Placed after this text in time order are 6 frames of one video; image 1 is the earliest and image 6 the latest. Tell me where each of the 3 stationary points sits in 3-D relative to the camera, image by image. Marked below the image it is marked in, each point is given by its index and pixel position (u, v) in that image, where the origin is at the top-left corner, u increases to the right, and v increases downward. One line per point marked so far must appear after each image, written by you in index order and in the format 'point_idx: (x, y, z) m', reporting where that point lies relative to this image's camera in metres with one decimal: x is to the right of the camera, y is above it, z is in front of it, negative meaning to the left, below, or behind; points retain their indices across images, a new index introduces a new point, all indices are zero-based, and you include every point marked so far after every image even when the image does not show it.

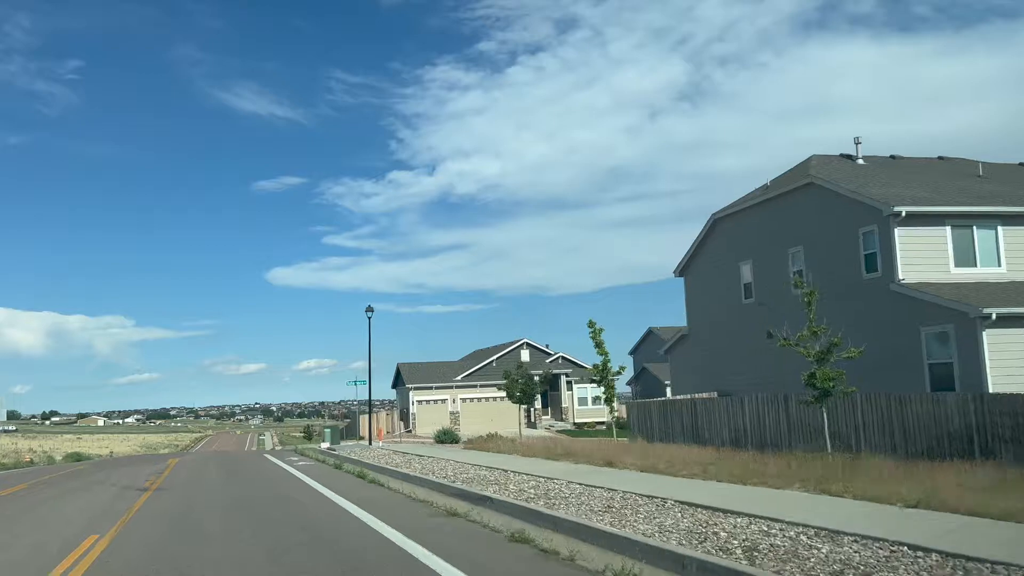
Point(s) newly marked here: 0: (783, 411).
0: (+5.9, -2.6, +19.0) m
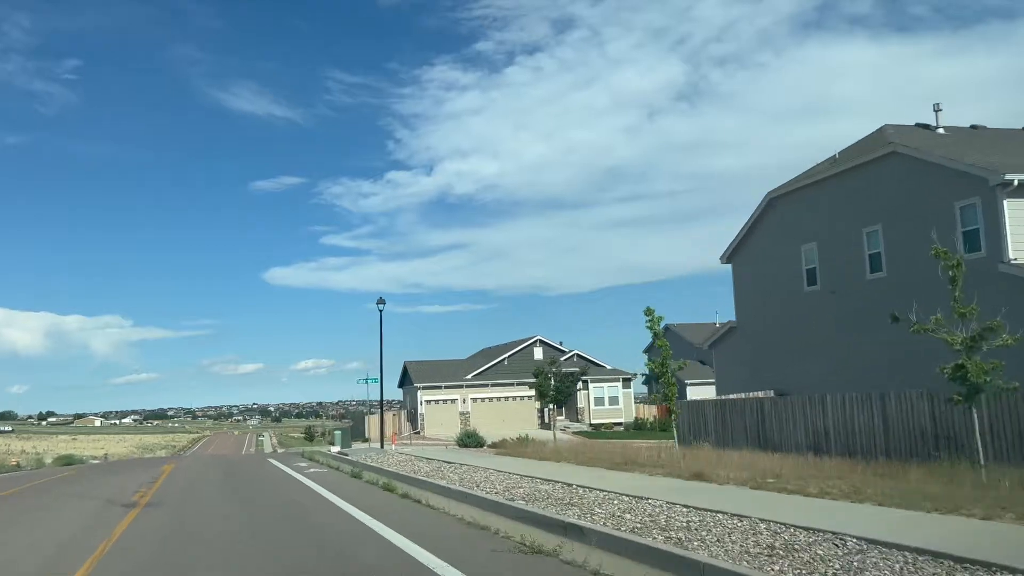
0: (+6.8, -2.3, +16.4) m
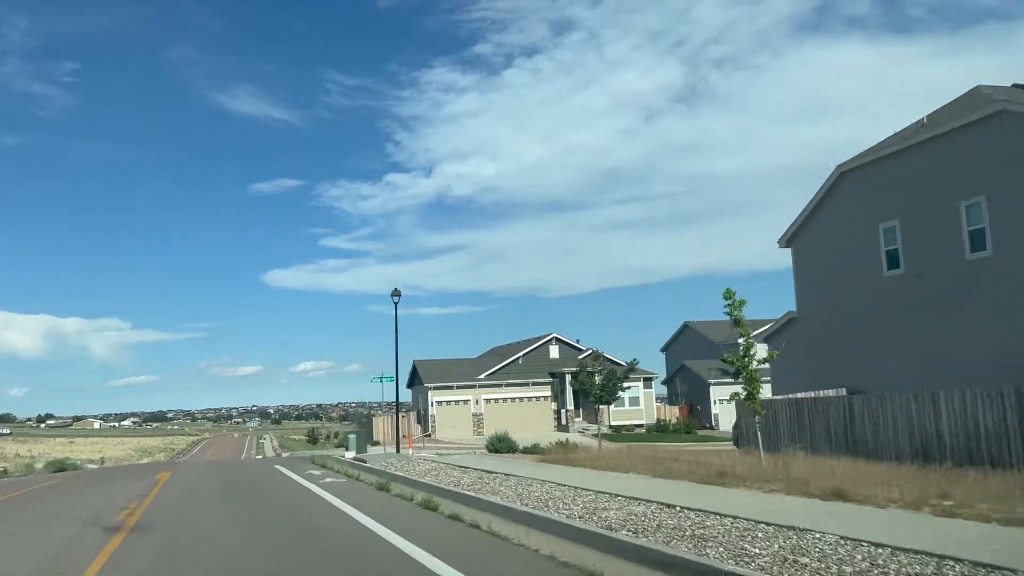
0: (+7.7, -1.9, +13.8) m
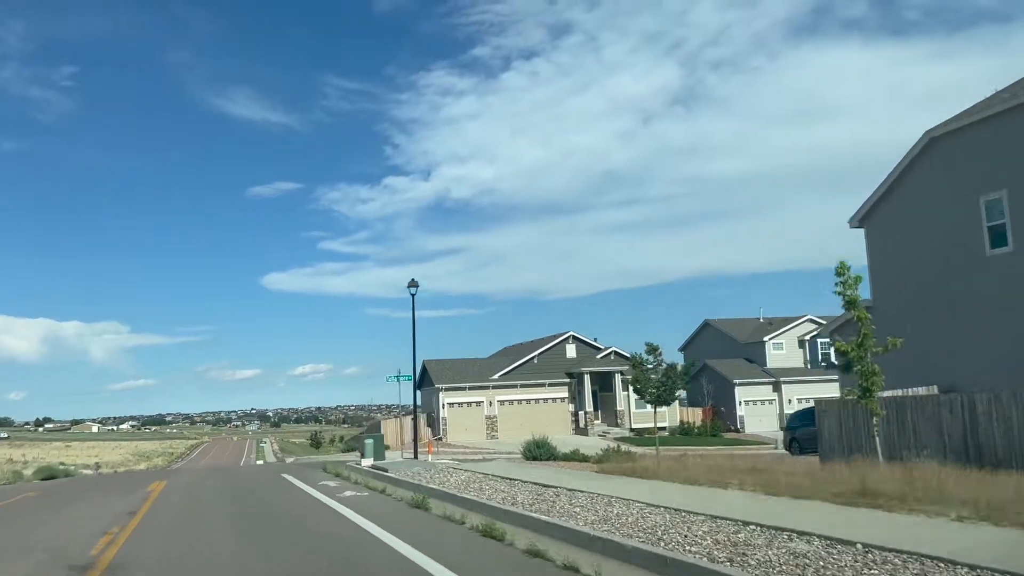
0: (+8.5, -1.6, +11.3) m
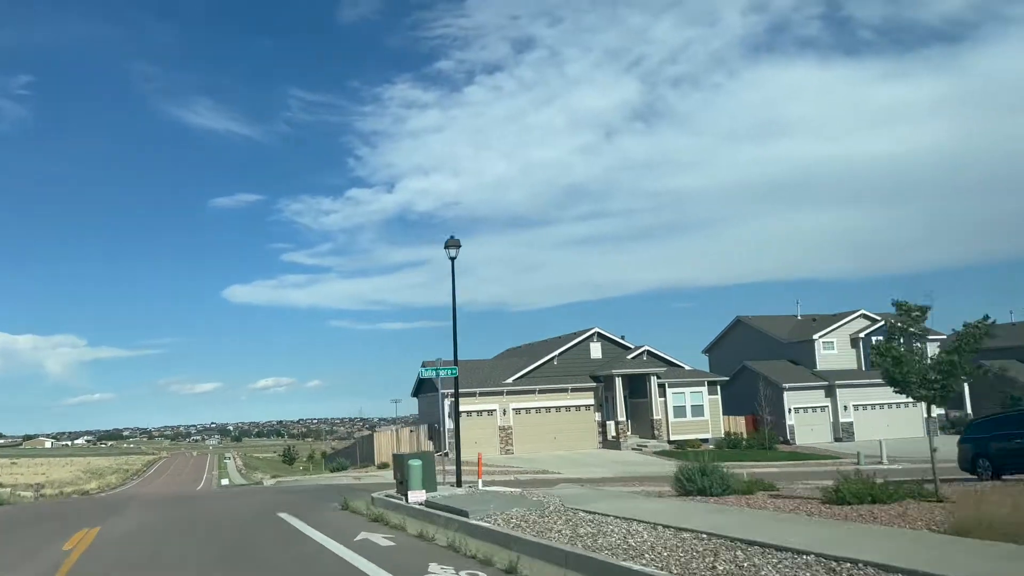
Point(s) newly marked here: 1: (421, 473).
0: (+10.8, -0.5, +4.4) m
1: (-1.4, -2.9, +13.7) m
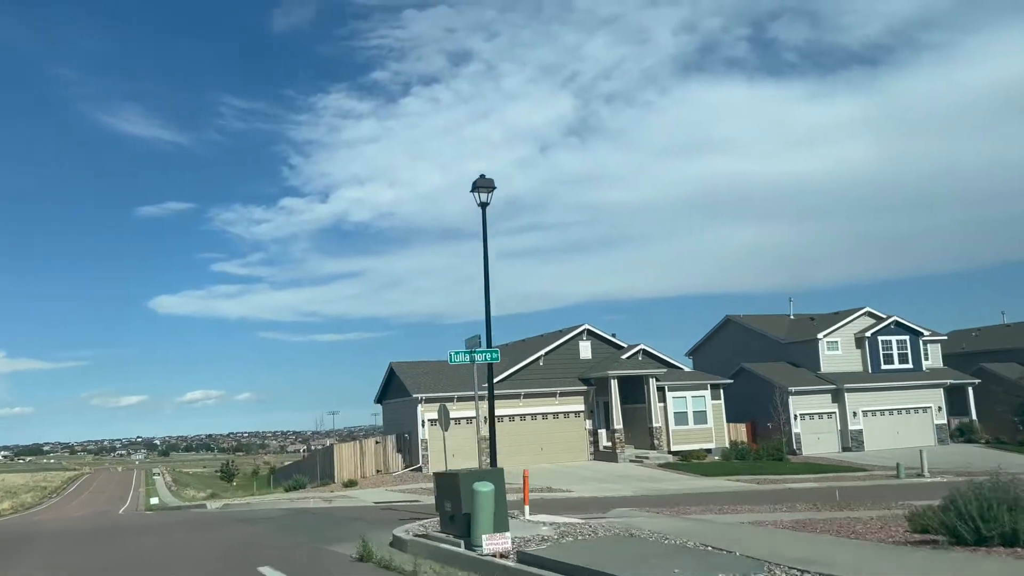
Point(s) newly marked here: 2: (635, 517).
0: (+12.7, +0.3, +0.2) m
1: (-0.2, -2.1, +8.6) m
2: (+1.9, -3.6, +14.0) m
